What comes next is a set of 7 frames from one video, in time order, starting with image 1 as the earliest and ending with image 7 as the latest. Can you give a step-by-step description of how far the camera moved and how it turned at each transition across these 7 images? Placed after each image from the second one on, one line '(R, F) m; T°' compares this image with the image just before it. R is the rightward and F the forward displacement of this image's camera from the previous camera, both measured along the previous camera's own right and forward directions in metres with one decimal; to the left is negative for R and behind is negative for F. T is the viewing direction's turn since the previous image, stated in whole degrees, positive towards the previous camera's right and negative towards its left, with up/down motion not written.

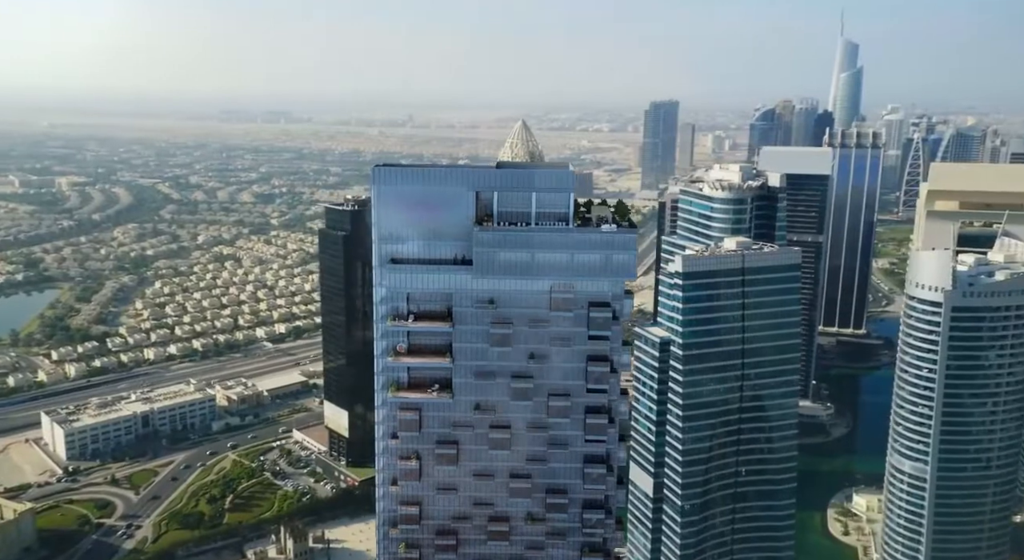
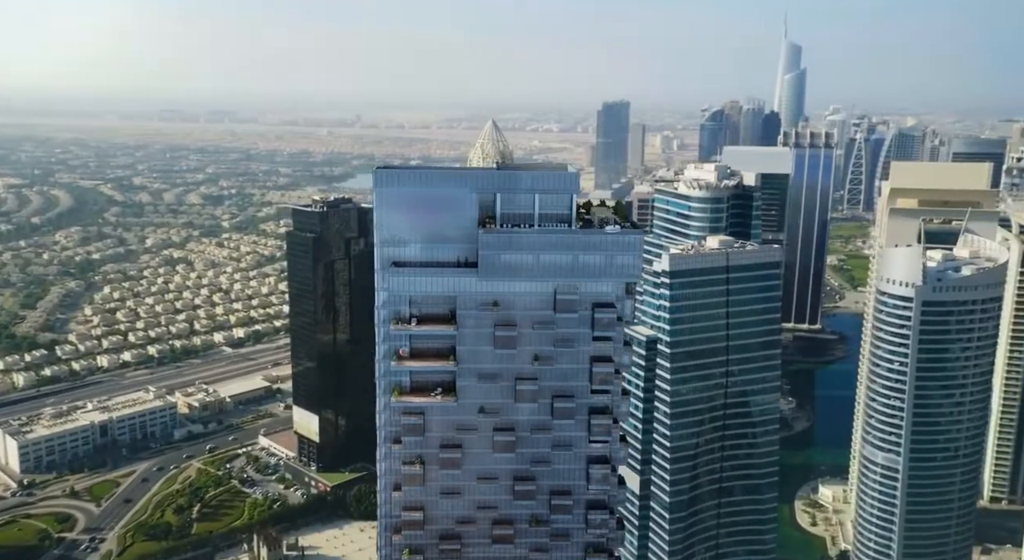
(-1.6, -0.1) m; +4°
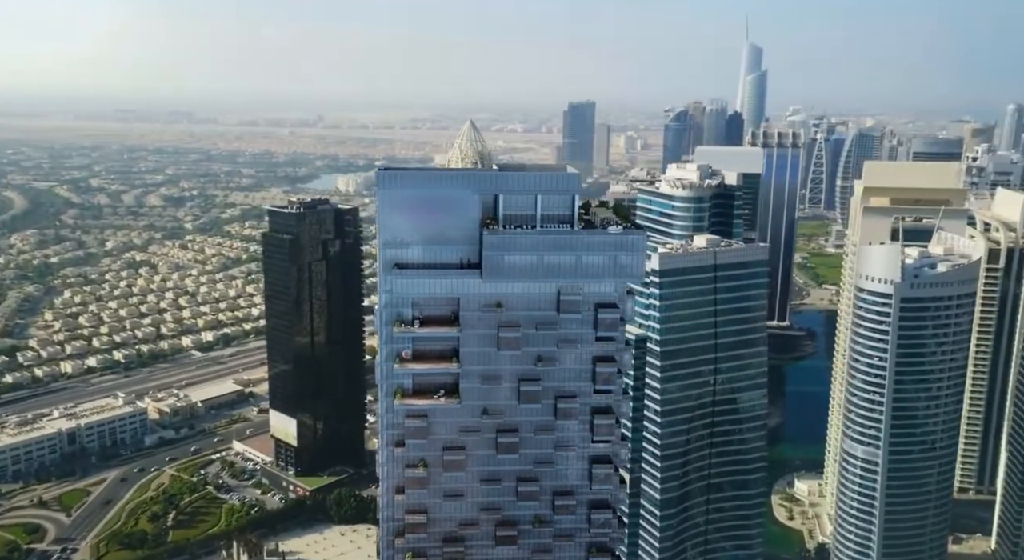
(-1.2, 0.0) m; +3°
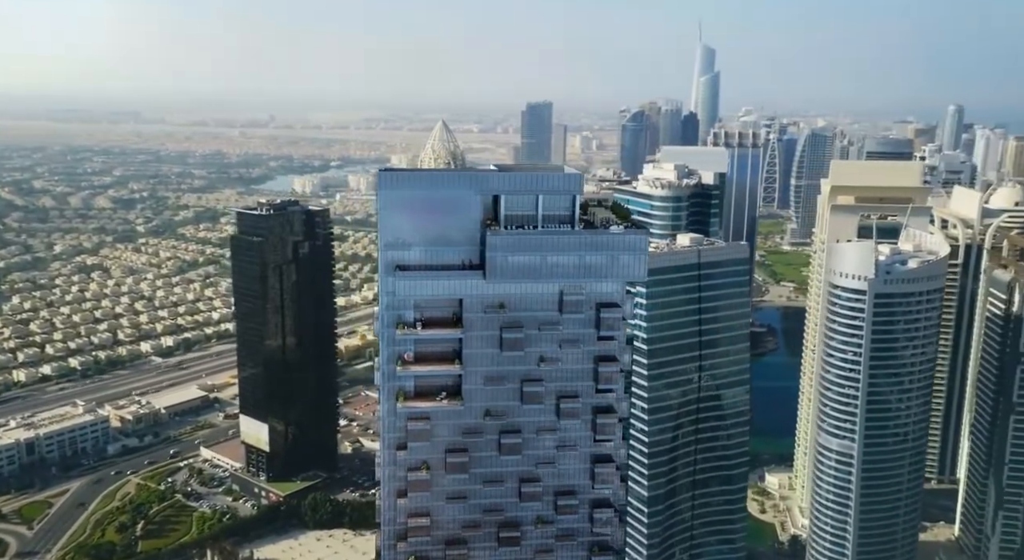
(-1.4, 0.0) m; +4°
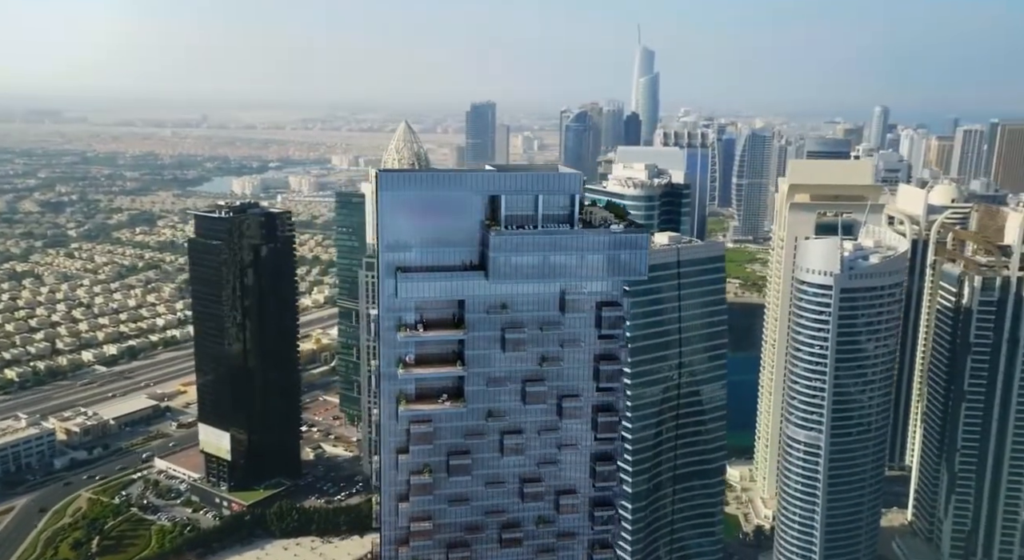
(-1.9, +0.1) m; +5°
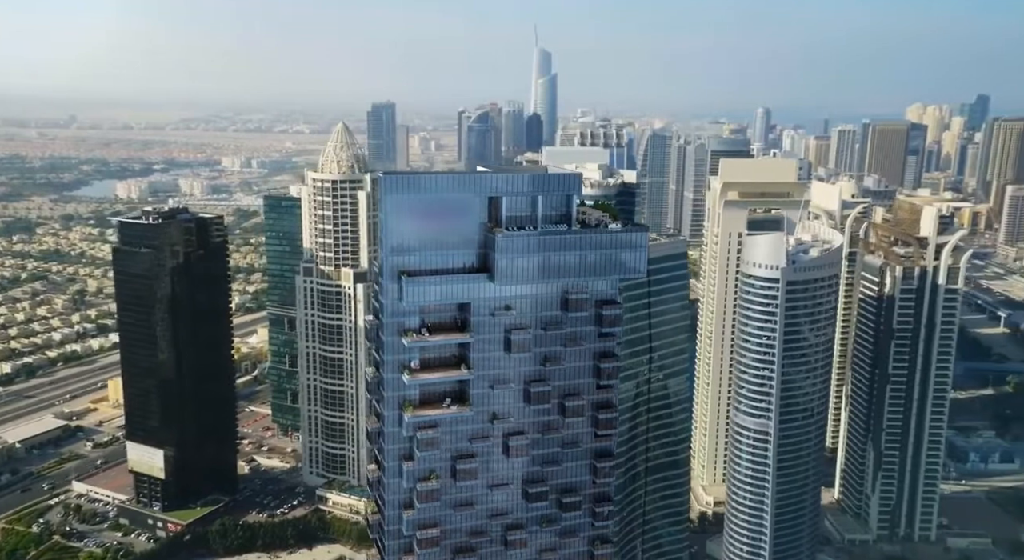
(-3.7, +0.4) m; +9°
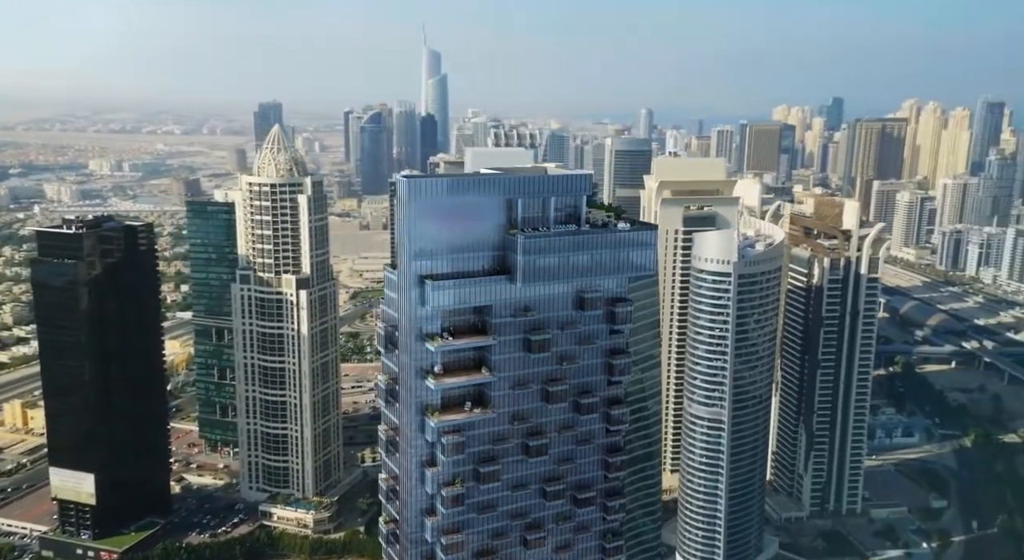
(-4.5, +0.9) m; +11°
